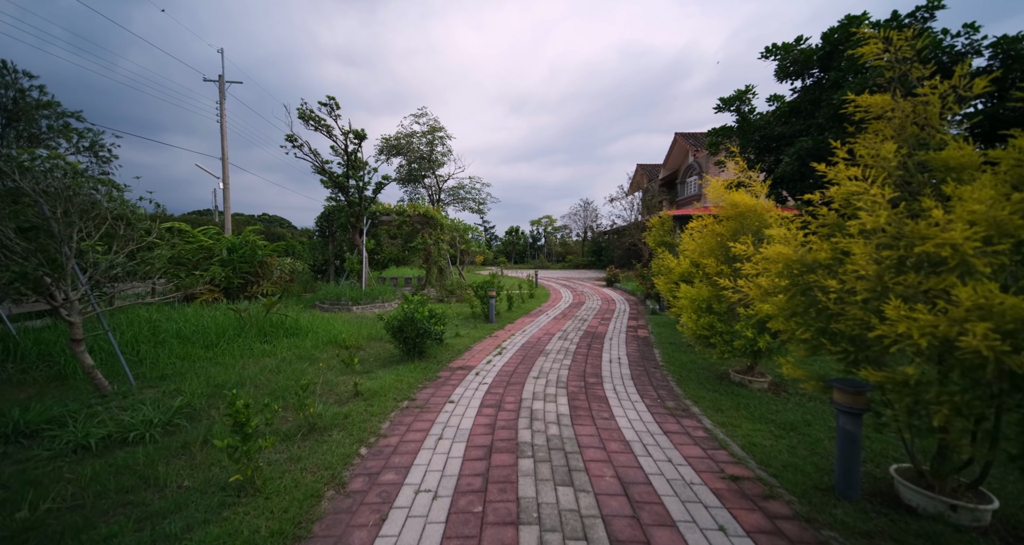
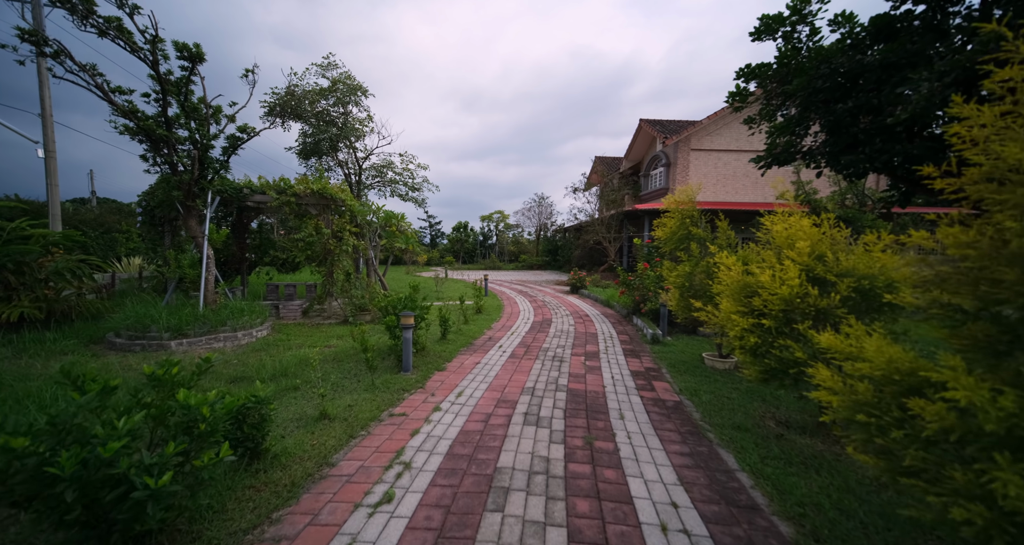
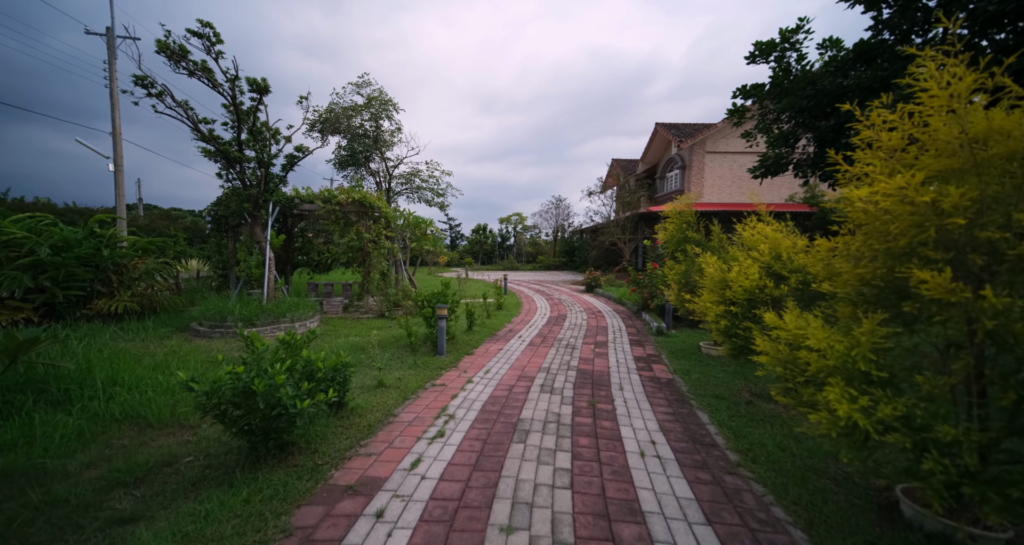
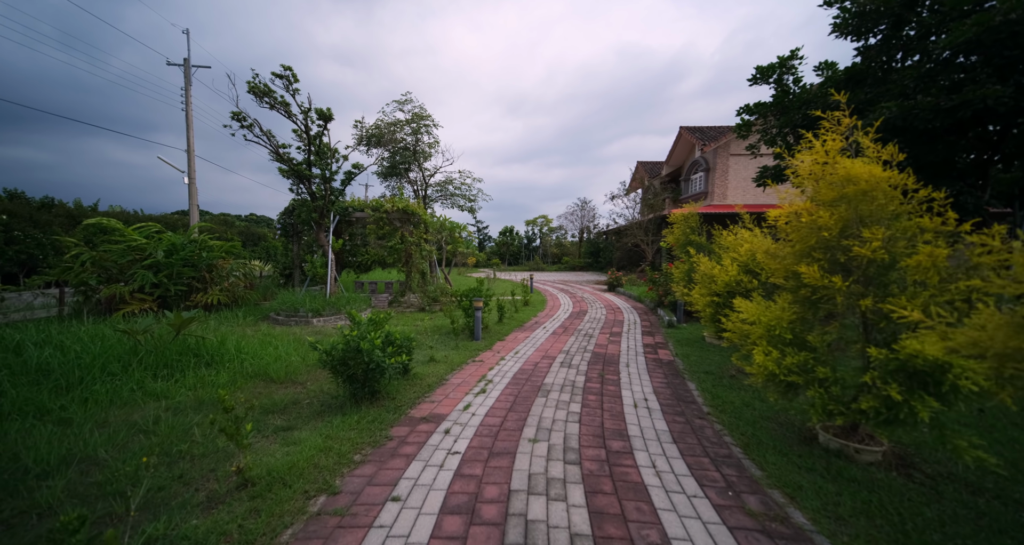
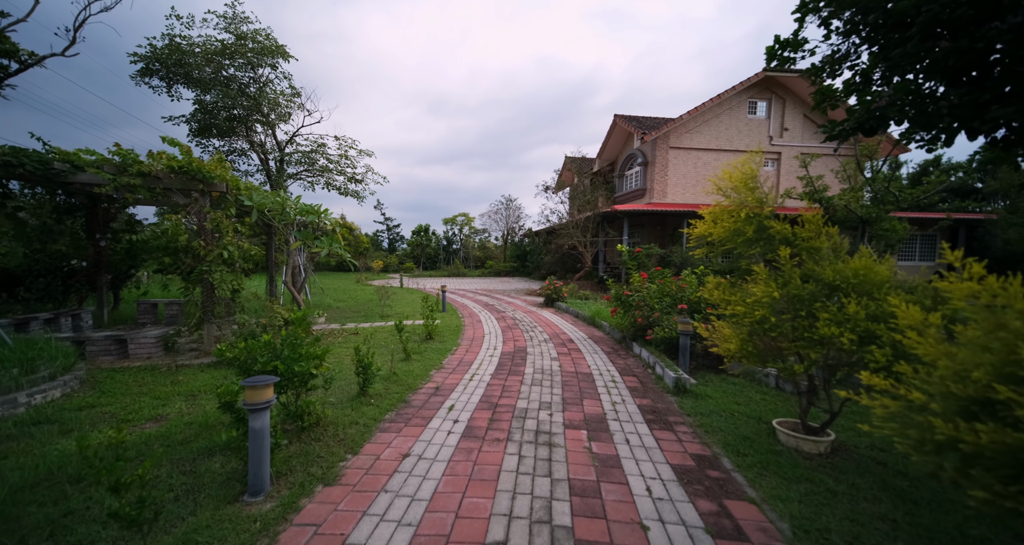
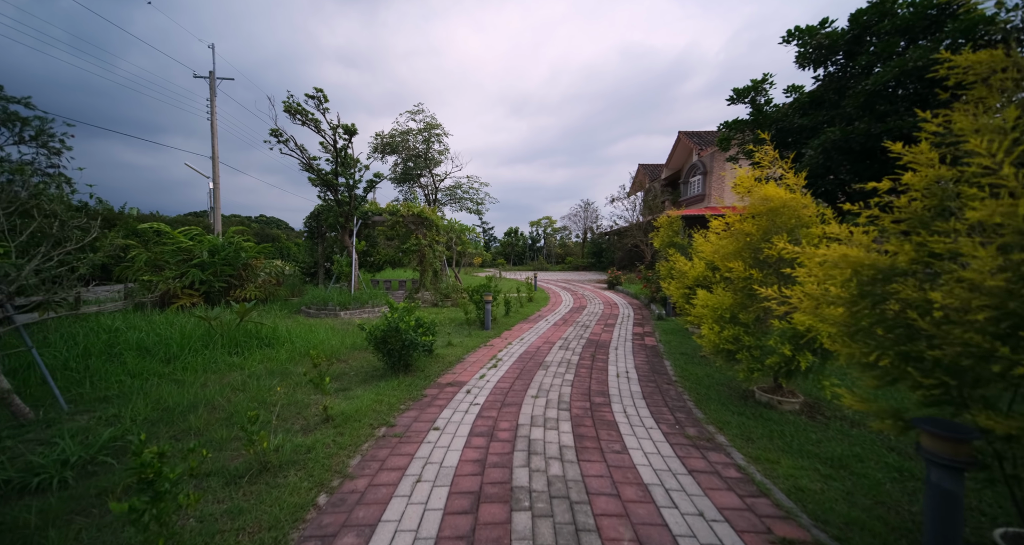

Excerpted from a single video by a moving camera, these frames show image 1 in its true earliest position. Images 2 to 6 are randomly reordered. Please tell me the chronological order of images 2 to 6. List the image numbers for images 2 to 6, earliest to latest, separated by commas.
6, 4, 3, 2, 5
